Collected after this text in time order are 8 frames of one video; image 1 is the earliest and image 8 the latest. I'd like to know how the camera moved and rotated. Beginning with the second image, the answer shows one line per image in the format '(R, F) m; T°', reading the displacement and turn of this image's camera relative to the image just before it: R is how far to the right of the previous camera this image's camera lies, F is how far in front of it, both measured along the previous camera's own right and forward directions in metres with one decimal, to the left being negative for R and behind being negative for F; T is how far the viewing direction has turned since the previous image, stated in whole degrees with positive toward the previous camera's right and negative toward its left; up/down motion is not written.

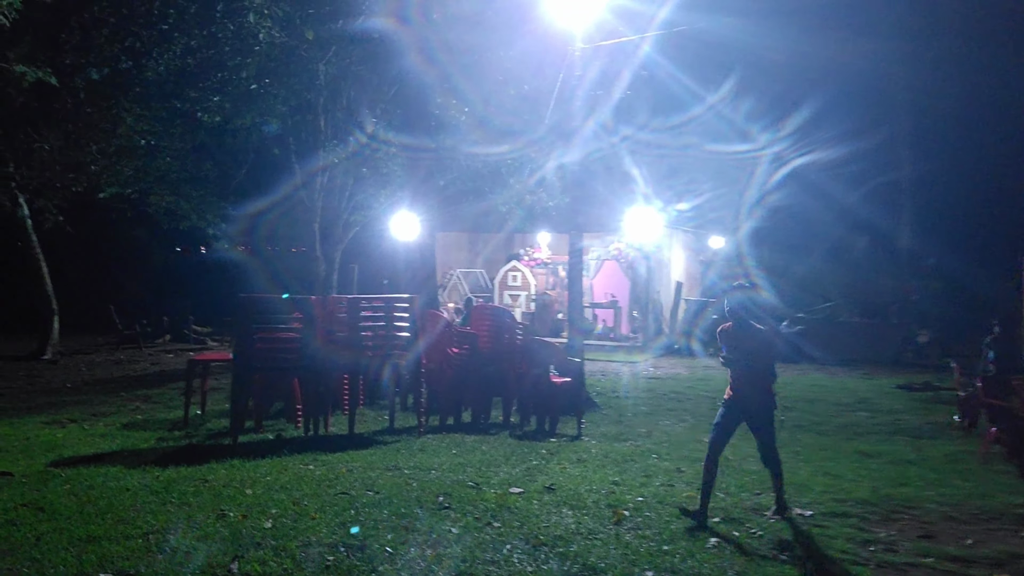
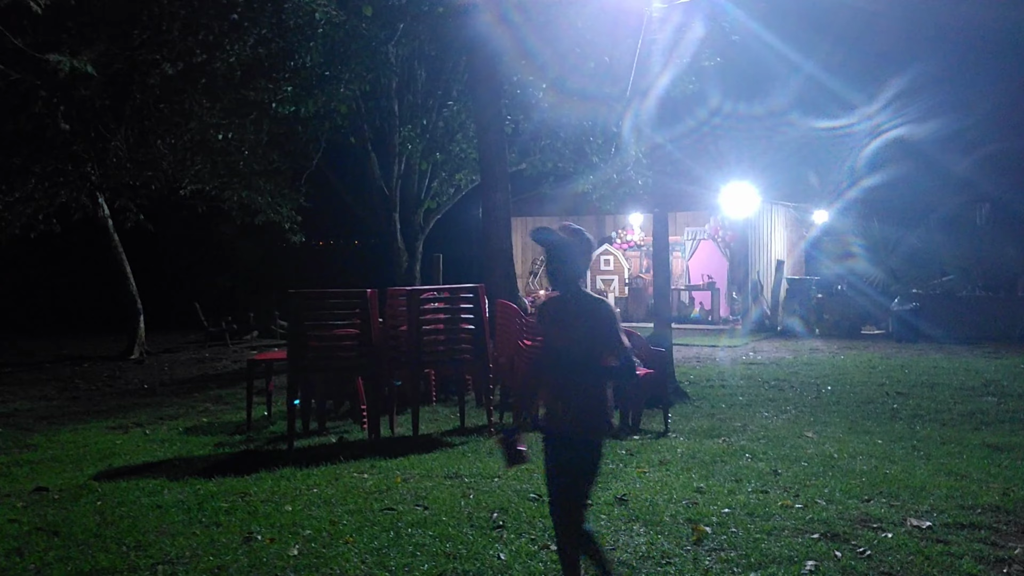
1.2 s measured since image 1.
(+0.2, +0.8) m; -6°
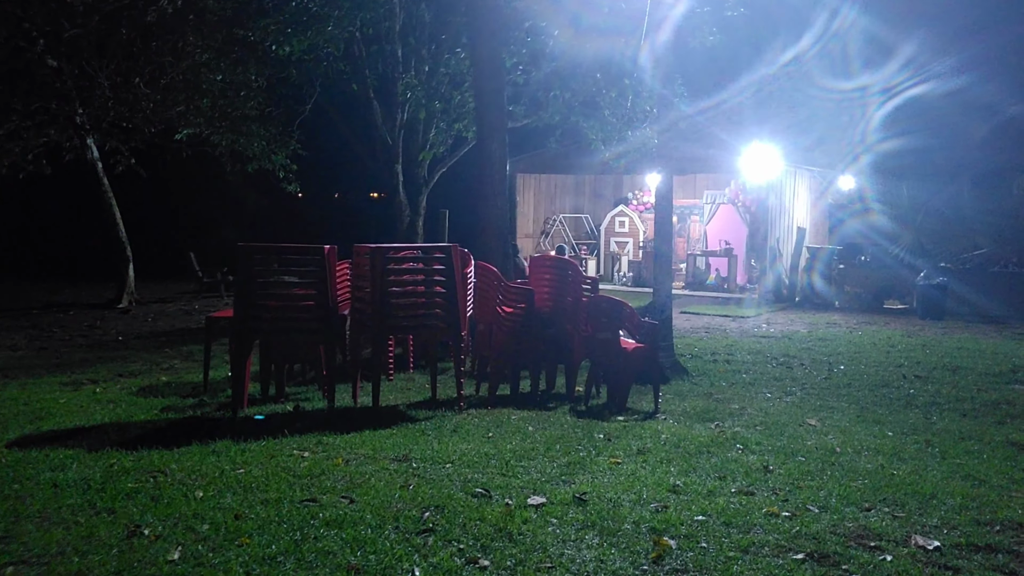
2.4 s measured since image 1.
(+0.4, +0.8) m; -1°
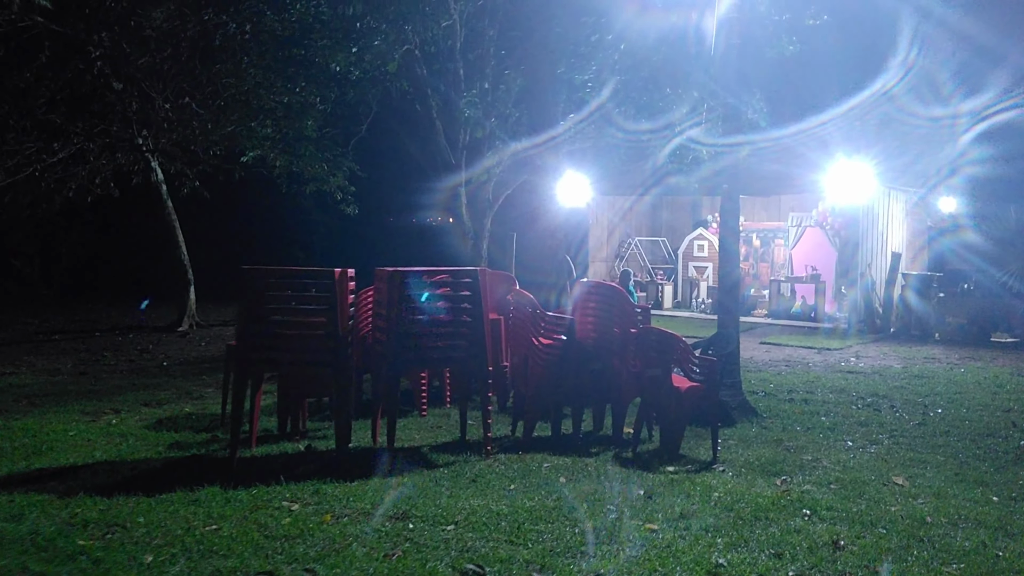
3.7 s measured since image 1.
(+0.4, +0.8) m; -5°
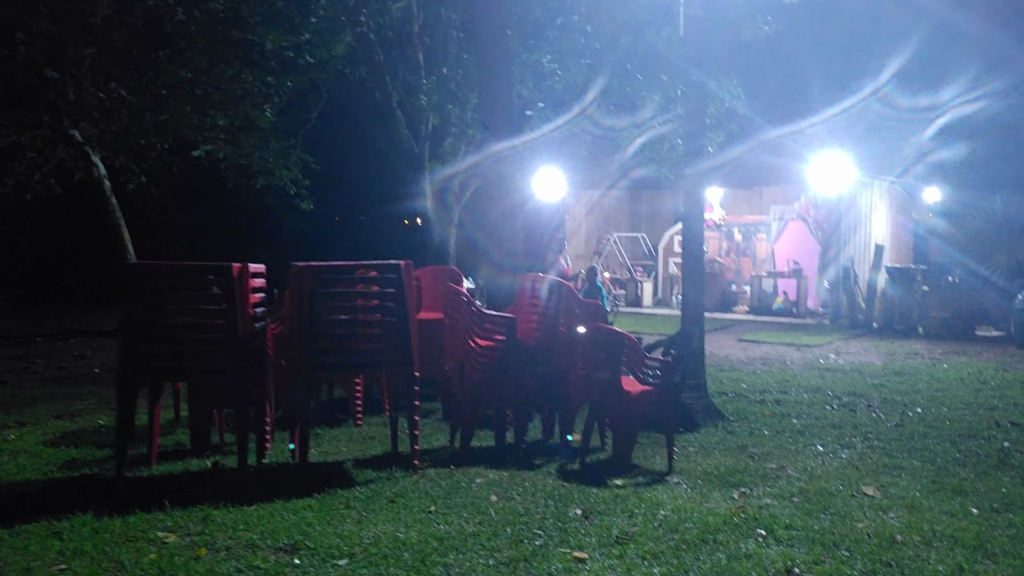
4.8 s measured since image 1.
(+0.4, +0.7) m; +1°
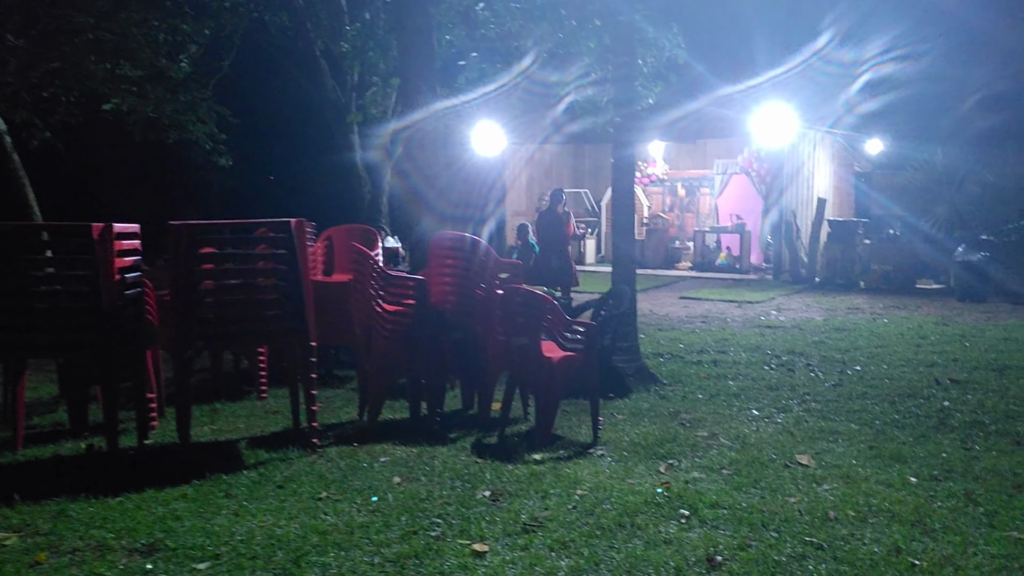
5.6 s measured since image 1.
(+0.3, +0.5) m; +3°
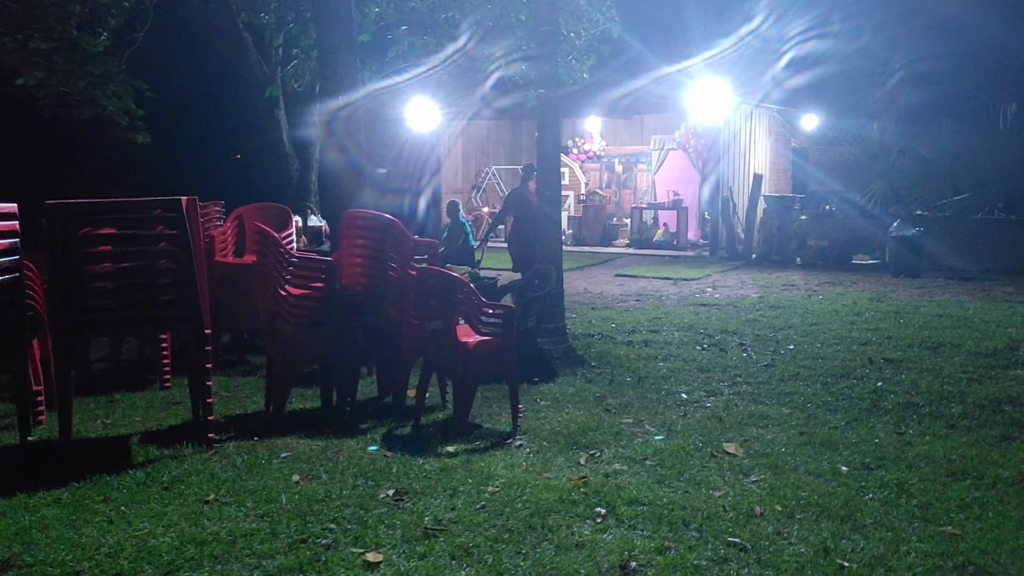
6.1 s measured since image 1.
(+0.2, +0.3) m; +3°
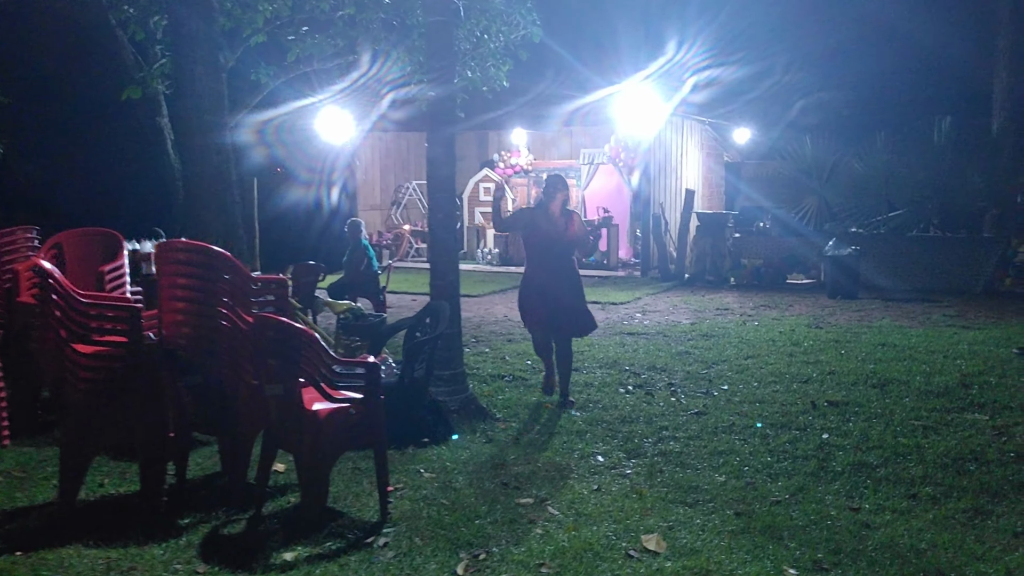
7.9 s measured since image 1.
(+0.4, +1.1) m; +4°
